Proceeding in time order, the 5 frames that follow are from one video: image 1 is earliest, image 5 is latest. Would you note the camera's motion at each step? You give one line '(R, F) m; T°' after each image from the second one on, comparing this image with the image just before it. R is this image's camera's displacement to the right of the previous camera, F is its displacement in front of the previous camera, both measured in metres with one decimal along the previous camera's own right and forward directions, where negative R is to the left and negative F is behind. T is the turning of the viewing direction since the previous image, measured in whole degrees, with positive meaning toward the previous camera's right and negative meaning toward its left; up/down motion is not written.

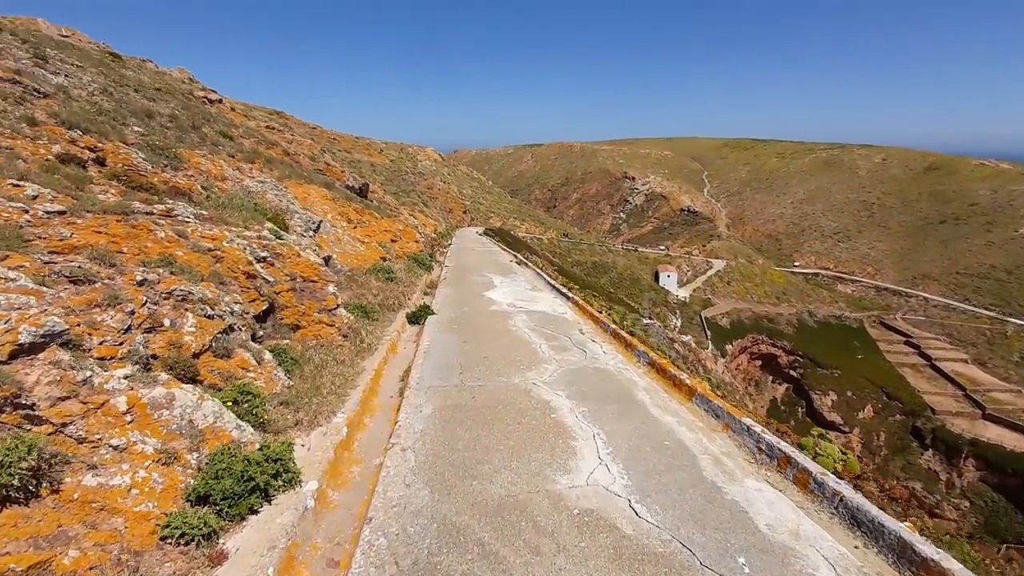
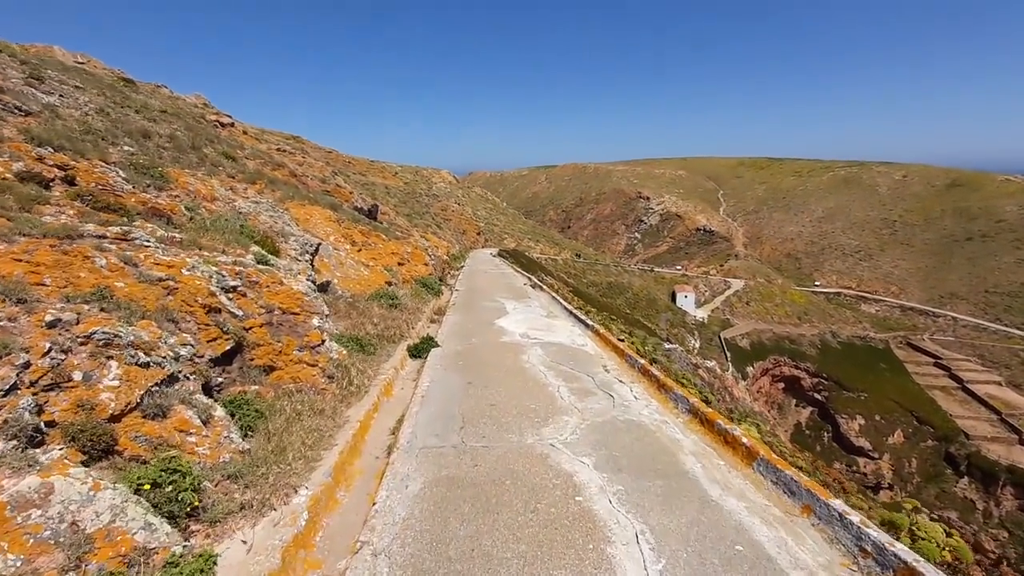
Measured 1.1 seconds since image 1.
(0.0, +1.1) m; -2°
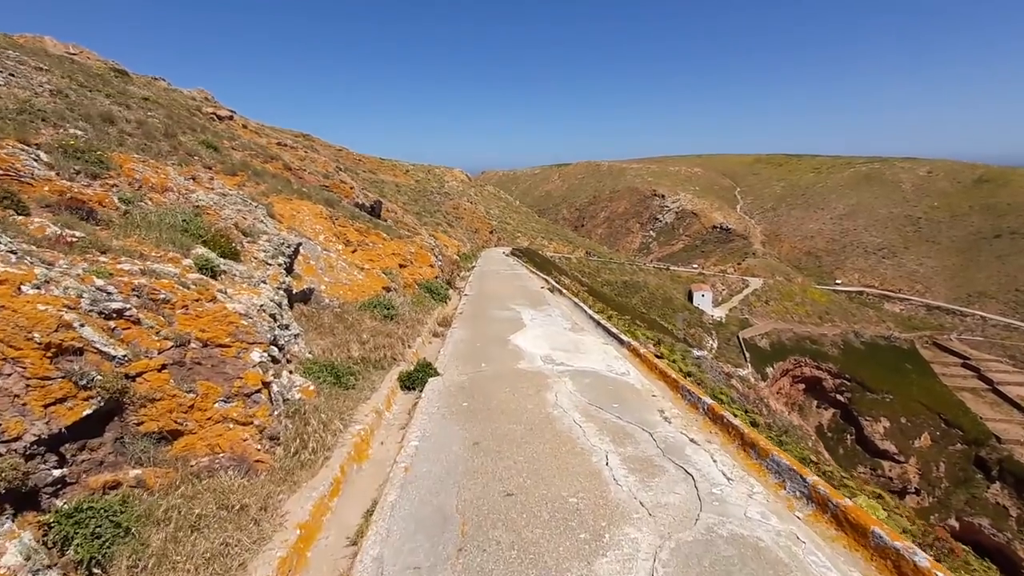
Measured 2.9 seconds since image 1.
(-0.1, +2.0) m; -1°
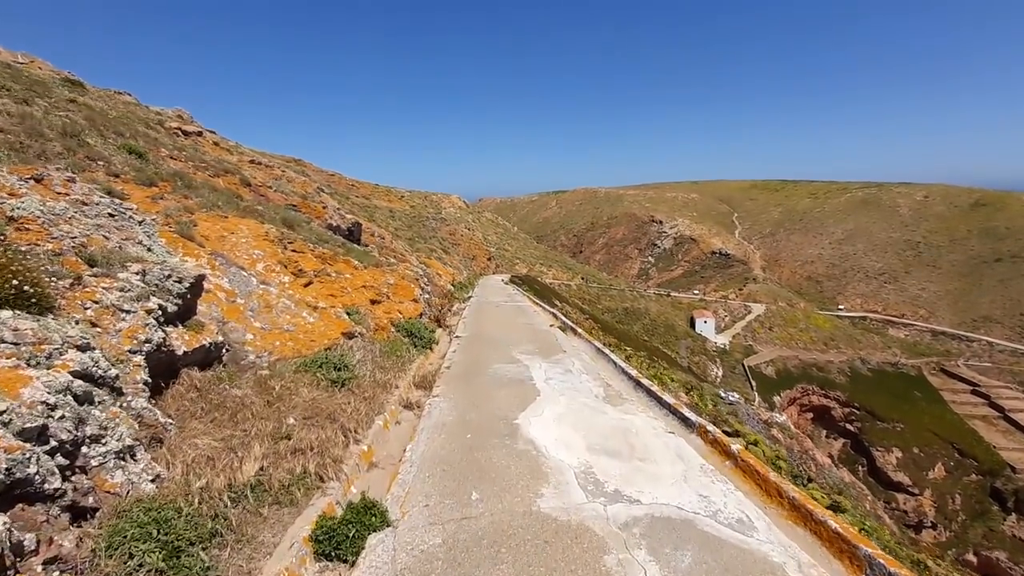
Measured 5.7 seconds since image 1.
(-0.1, +3.3) m; 0°
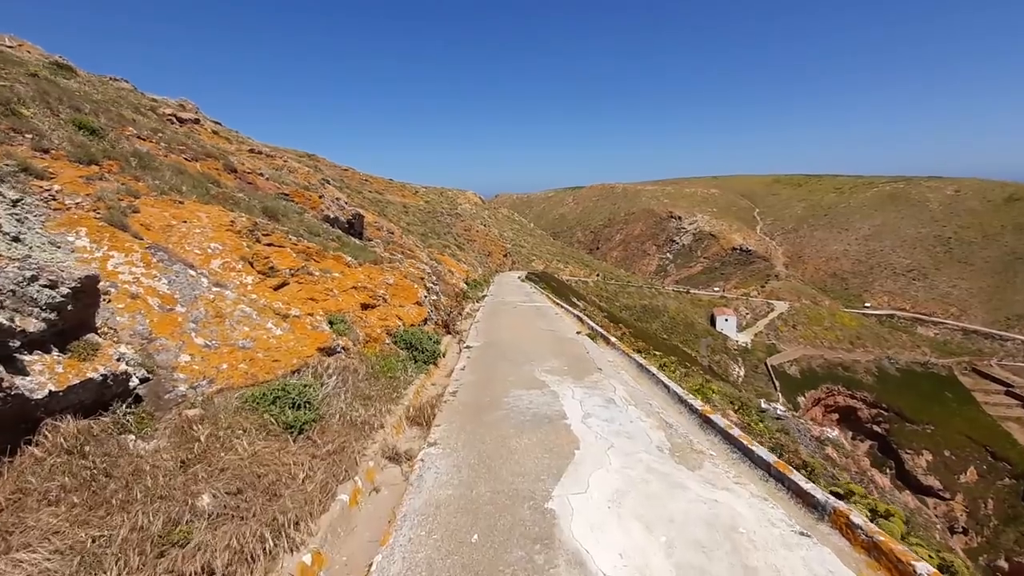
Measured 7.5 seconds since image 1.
(-0.1, +2.1) m; -2°
